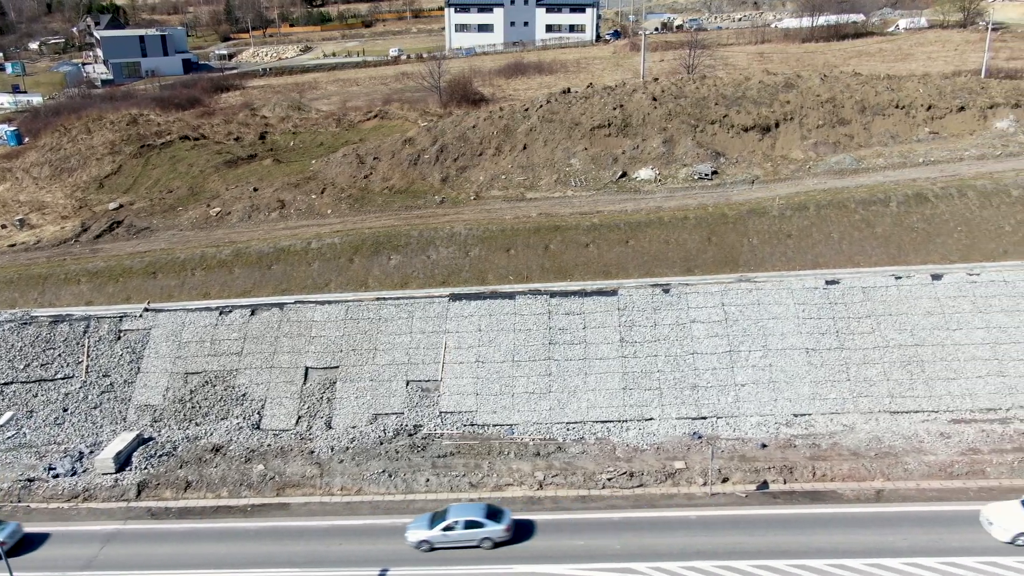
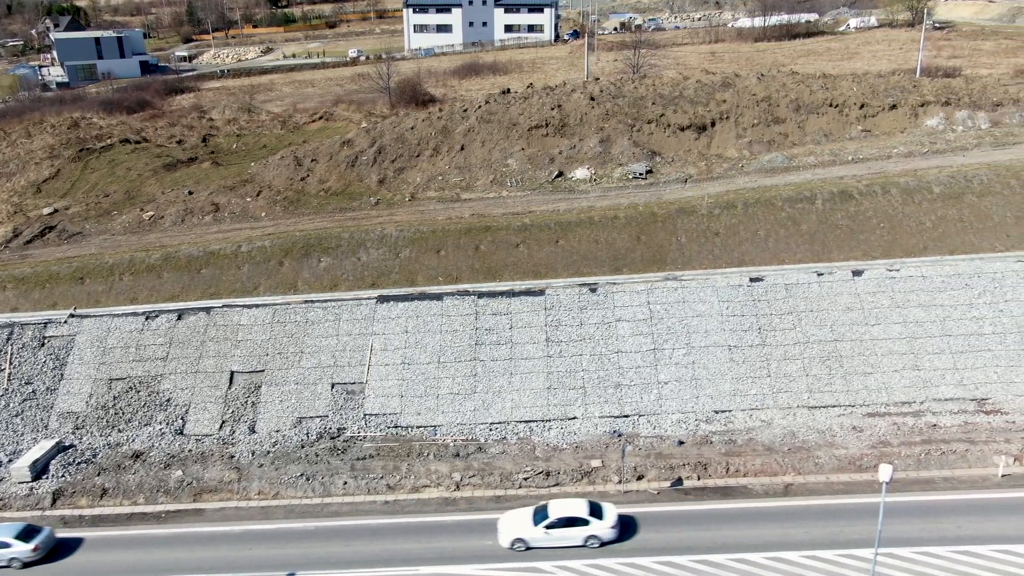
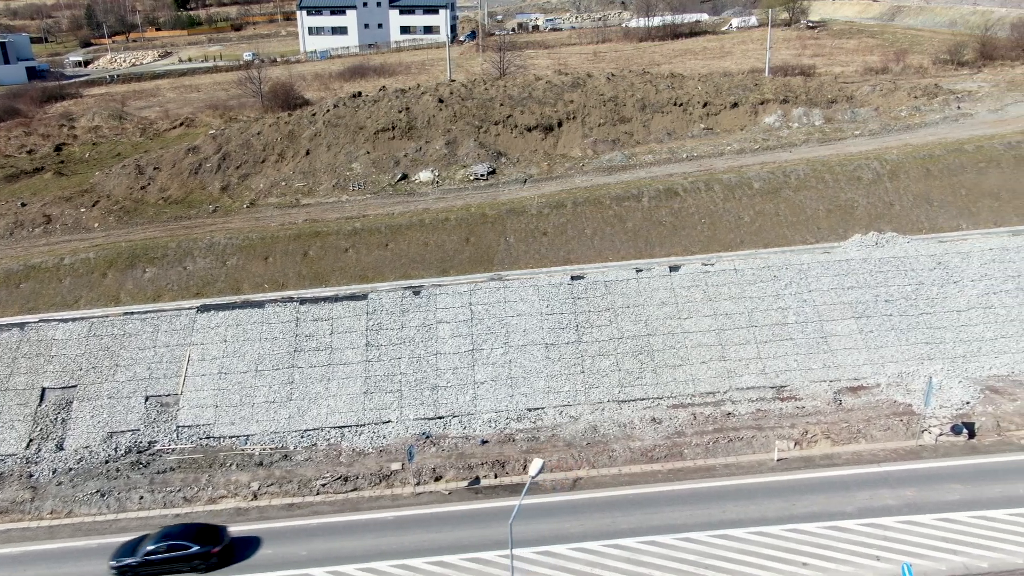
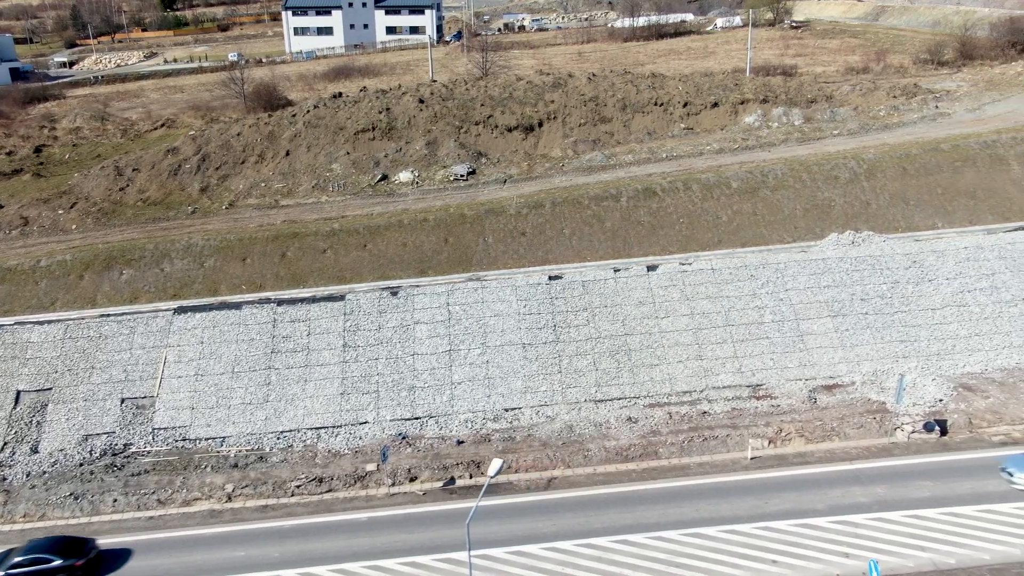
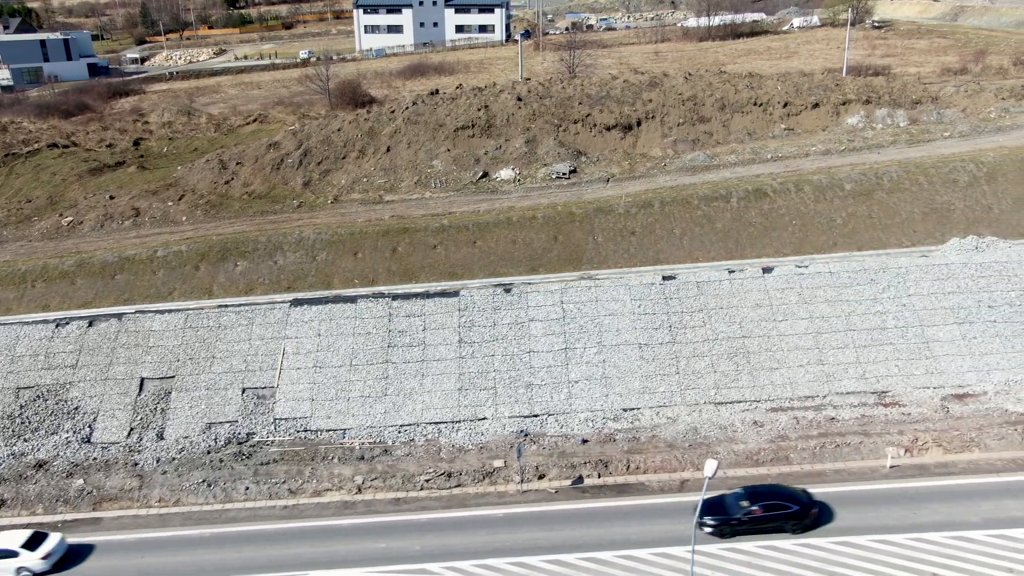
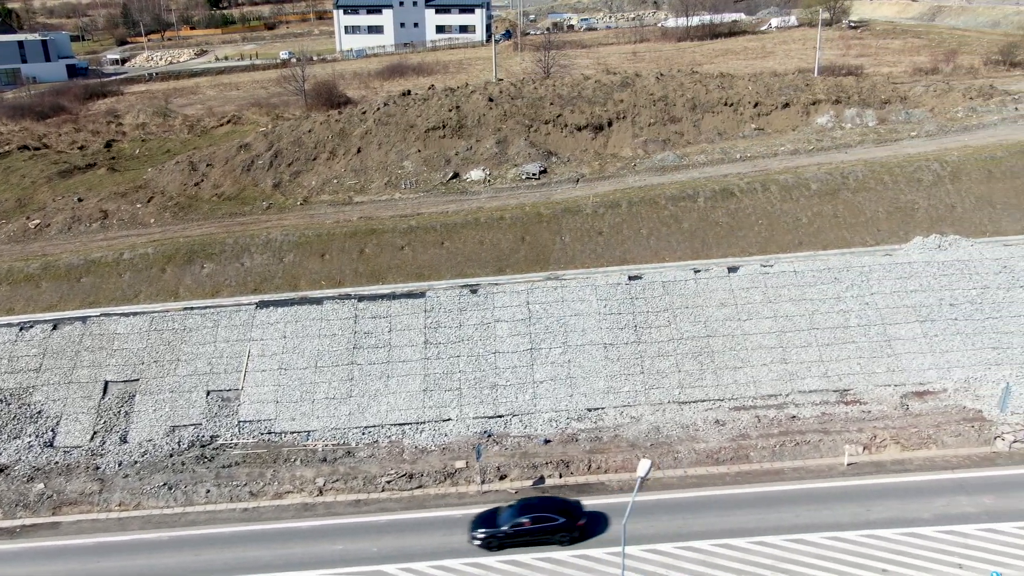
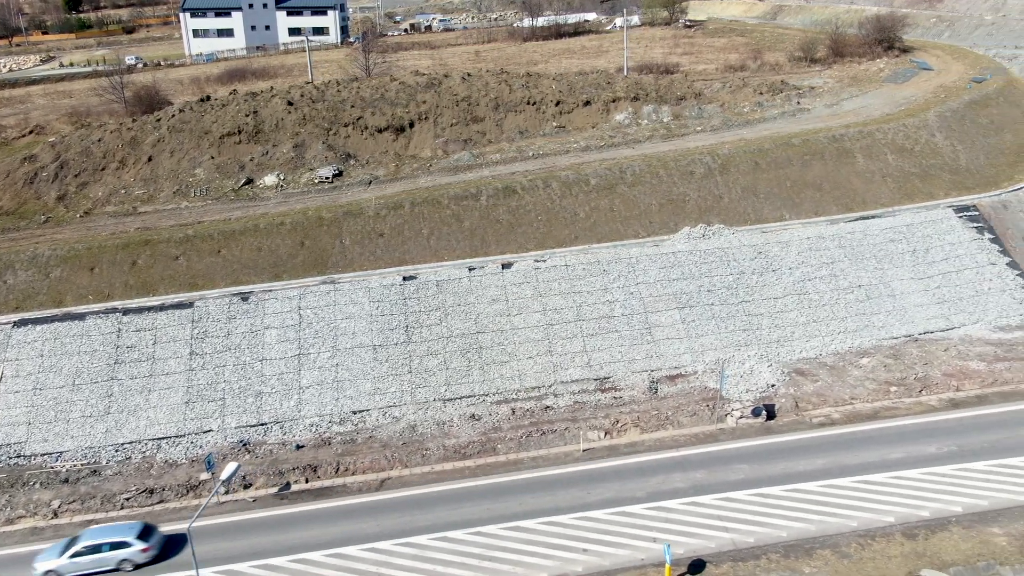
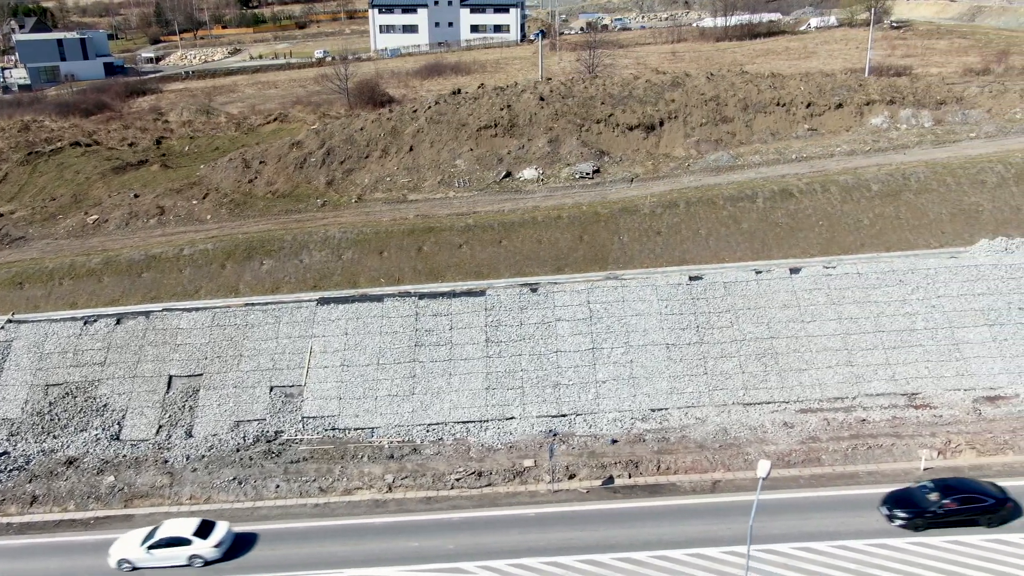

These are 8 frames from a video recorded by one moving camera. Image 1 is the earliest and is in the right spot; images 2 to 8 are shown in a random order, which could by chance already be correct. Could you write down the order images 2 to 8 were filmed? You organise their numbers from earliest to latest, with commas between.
2, 8, 5, 6, 3, 4, 7
